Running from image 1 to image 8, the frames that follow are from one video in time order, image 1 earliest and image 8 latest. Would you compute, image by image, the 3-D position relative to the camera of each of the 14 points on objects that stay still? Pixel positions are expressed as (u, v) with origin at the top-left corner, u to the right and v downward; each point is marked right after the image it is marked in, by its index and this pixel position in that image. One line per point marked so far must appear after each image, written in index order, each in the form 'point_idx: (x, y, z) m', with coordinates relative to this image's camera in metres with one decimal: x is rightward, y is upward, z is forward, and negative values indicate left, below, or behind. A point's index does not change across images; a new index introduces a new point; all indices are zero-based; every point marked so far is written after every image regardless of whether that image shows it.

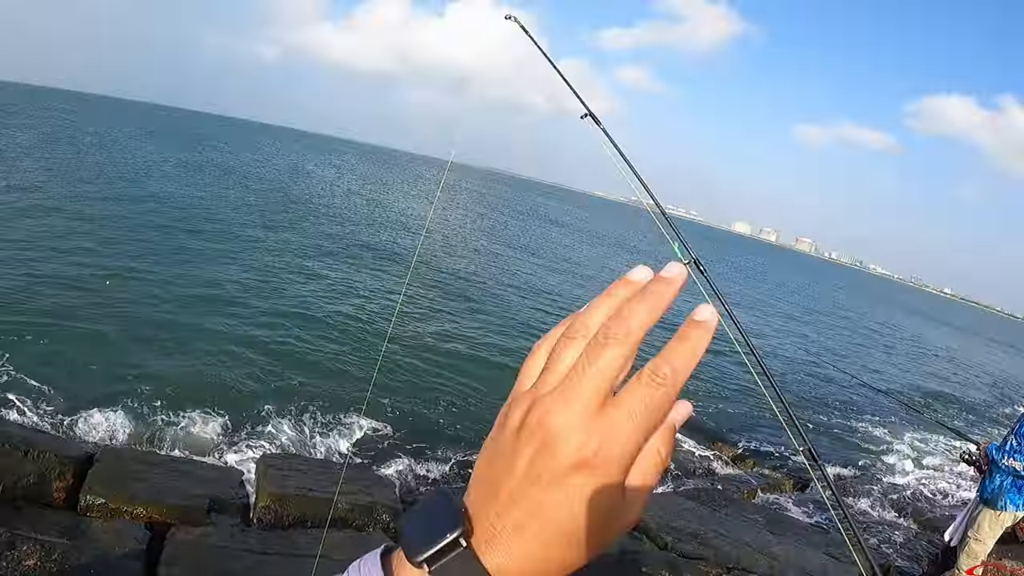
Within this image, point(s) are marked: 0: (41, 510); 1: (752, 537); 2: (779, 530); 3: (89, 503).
0: (-5.3, -2.5, +6.5) m
1: (+3.1, -3.2, +7.3) m
2: (+3.6, -3.2, +7.6) m
3: (-4.8, -2.5, +6.7) m
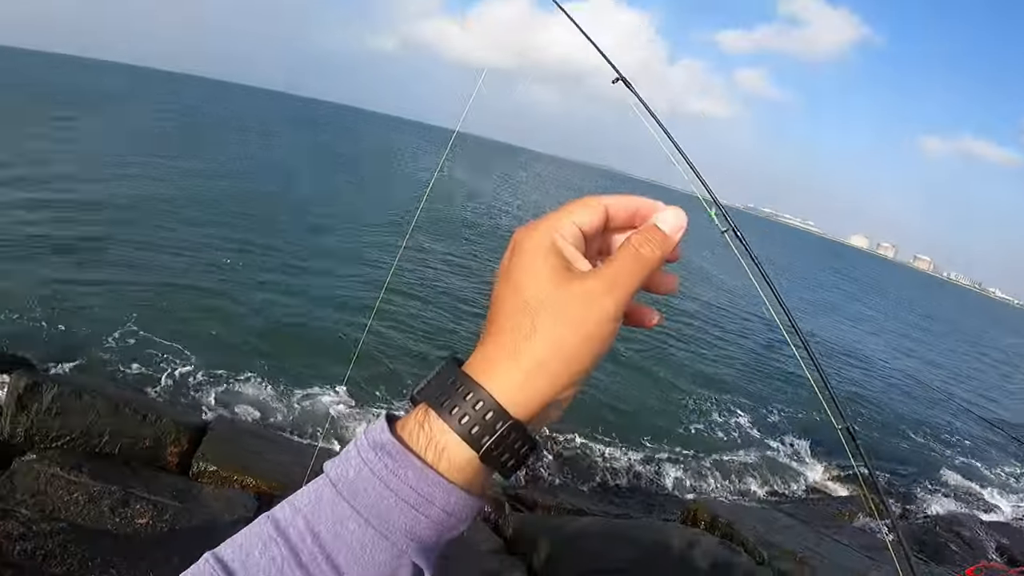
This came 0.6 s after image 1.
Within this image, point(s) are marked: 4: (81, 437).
0: (-4.2, -2.2, +6.9) m
1: (+4.1, -3.3, +7.0) m
2: (+4.6, -3.4, +7.3) m
3: (-3.7, -2.2, +7.0) m
4: (-5.3, -1.8, +7.1) m
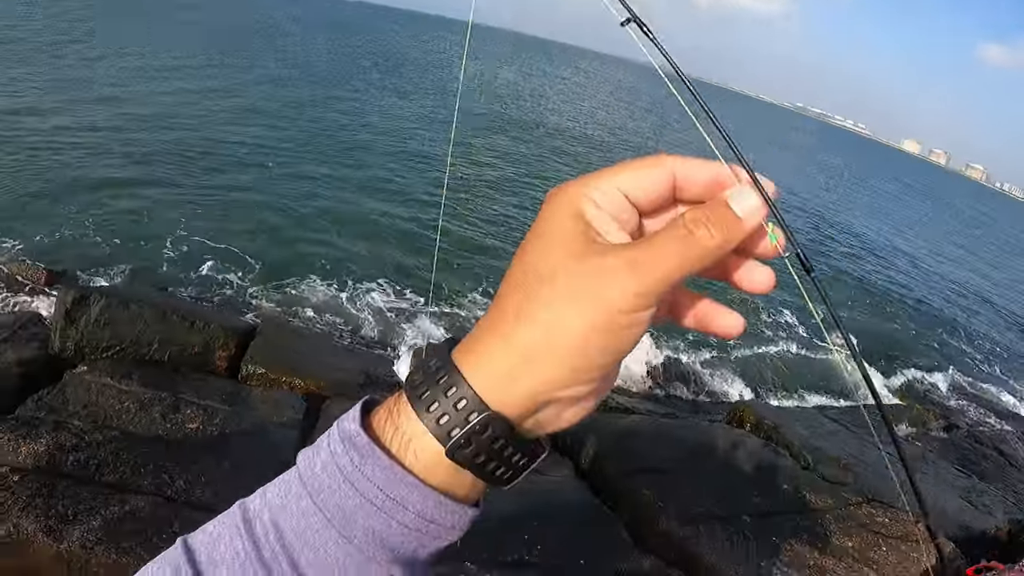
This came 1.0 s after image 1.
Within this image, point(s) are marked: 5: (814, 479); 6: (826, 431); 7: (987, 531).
0: (-3.7, -1.1, +7.0) m
1: (+4.6, -2.2, +7.0) m
2: (+5.2, -2.3, +7.3) m
3: (-3.2, -1.1, +7.1) m
4: (-4.8, -0.7, +7.3) m
5: (+3.3, -2.1, +6.4) m
6: (+4.1, -1.9, +7.6) m
7: (+5.4, -2.7, +6.6) m
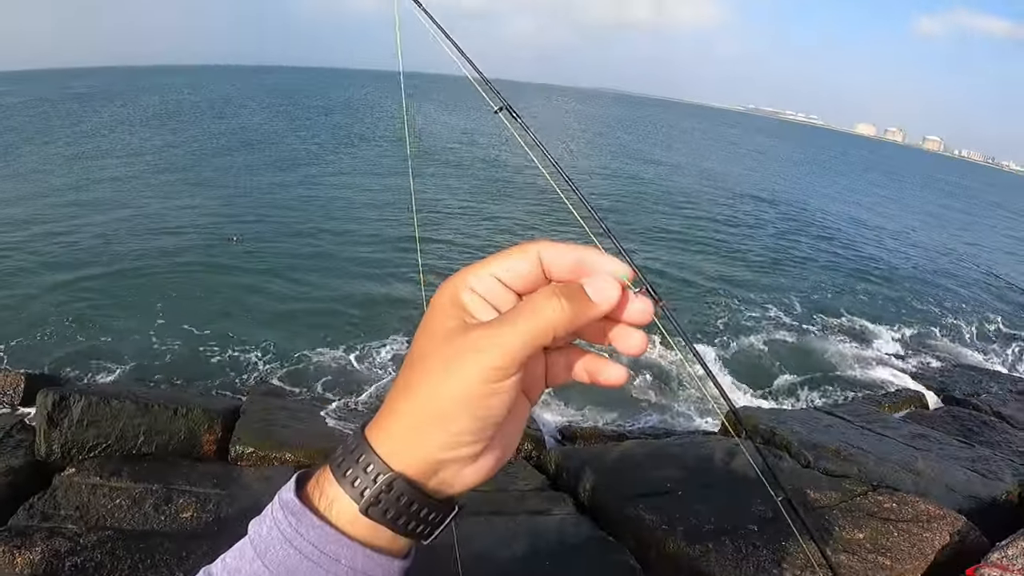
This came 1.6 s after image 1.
0: (-3.8, -2.1, +6.9) m
1: (+4.7, -2.0, +7.0) m
2: (+5.2, -2.0, +7.2) m
3: (-3.3, -2.0, +7.0) m
4: (-4.9, -1.9, +7.1) m
5: (+3.3, -2.1, +6.3) m
6: (+4.1, -1.8, +7.5) m
7: (+5.5, -2.4, +6.5) m
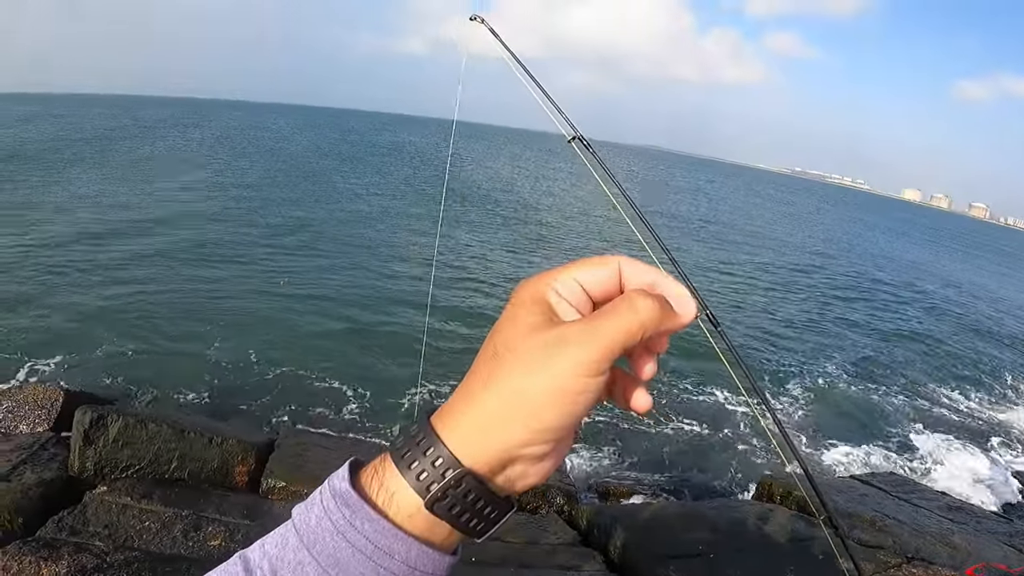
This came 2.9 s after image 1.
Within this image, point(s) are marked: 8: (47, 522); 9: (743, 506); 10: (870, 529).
0: (-3.5, -2.5, +6.9) m
1: (+5.0, -2.8, +6.8) m
2: (+5.5, -2.8, +7.1) m
3: (-3.0, -2.4, +7.0) m
4: (-4.6, -2.2, +7.2) m
5: (+3.6, -2.8, +6.2) m
6: (+4.4, -2.5, +7.4) m
7: (+5.8, -3.2, +6.4) m
8: (-5.0, -2.7, +6.3) m
9: (+2.7, -2.5, +6.6) m
10: (+4.1, -2.7, +6.6) m
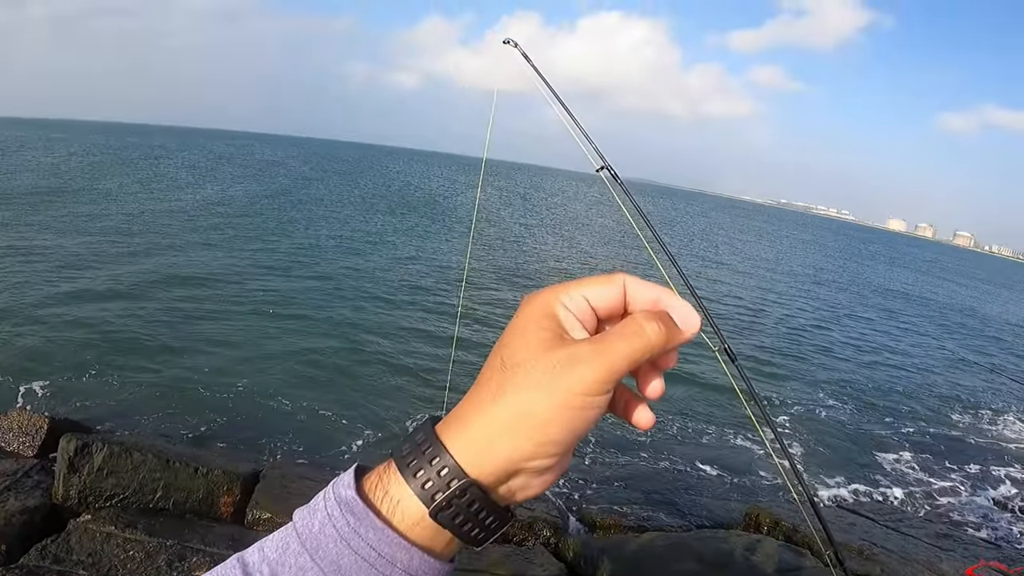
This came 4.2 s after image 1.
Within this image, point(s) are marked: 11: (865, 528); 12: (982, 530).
0: (-3.6, -2.8, +6.9) m
1: (+4.8, -3.2, +6.8) m
2: (+5.4, -3.2, +7.1) m
3: (-3.1, -2.7, +7.0) m
4: (-4.7, -2.6, +7.2) m
5: (+3.5, -3.1, +6.2) m
6: (+4.3, -2.9, +7.4) m
7: (+5.7, -3.6, +6.4) m
8: (-5.2, -3.0, +6.2) m
9: (+2.5, -2.8, +6.6) m
10: (+4.0, -3.1, +6.6) m
11: (+4.5, -2.9, +7.3) m
12: (+6.5, -3.2, +8.0) m
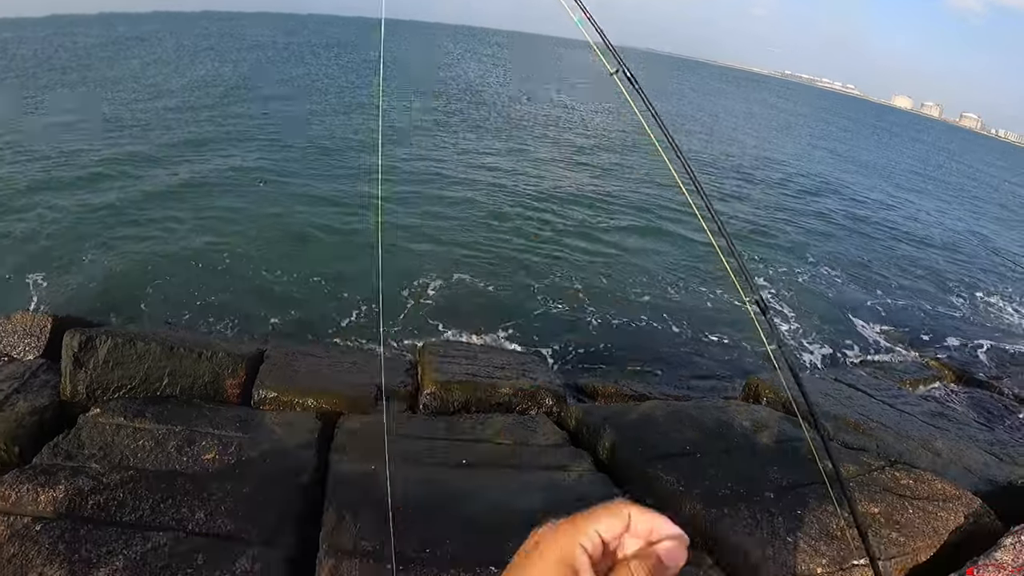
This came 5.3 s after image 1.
0: (-3.6, -1.4, +7.0) m
1: (+4.9, -1.7, +7.0) m
2: (+5.4, -1.7, +7.2) m
3: (-3.1, -1.4, +7.1) m
4: (-4.7, -1.2, +7.3) m
5: (+3.5, -1.7, +6.3) m
6: (+4.3, -1.4, +7.5) m
7: (+5.7, -2.2, +6.5) m
8: (-5.1, -1.7, +6.3) m
9: (+2.6, -1.4, +6.7) m
10: (+4.0, -1.7, +6.7) m
11: (+4.5, -1.5, +7.4) m
12: (+6.5, -1.7, +8.1) m
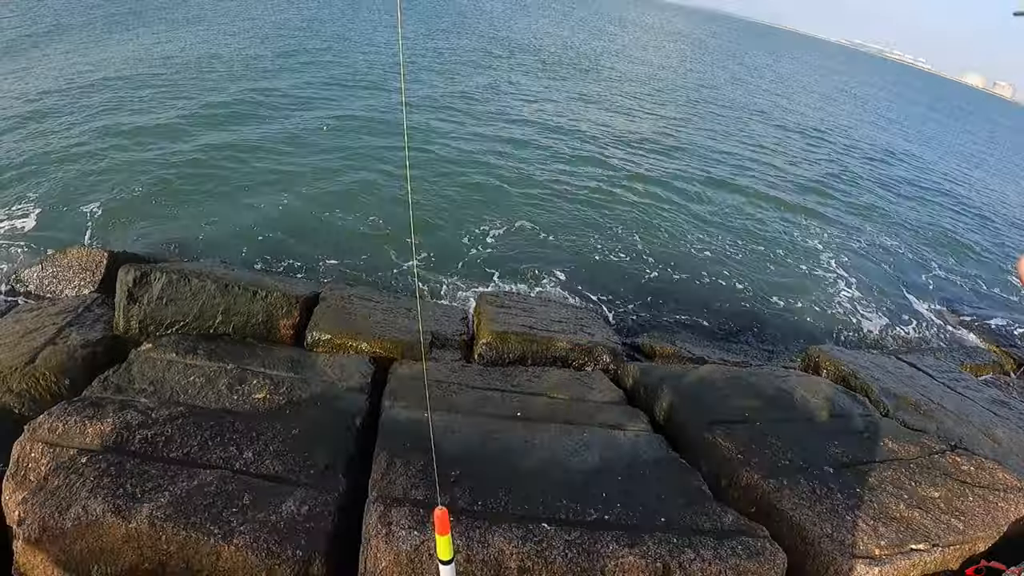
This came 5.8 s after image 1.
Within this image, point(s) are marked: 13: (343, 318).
0: (-3.0, -0.7, +7.0) m
1: (+5.4, -1.5, +6.7) m
2: (+6.0, -1.6, +7.0) m
3: (-2.4, -0.7, +7.1) m
4: (-4.0, -0.4, +7.3) m
5: (+4.1, -1.5, +6.2) m
6: (+4.9, -1.2, +7.3) m
7: (+6.2, -2.0, +6.3) m
8: (-4.6, -0.9, +6.4) m
9: (+3.1, -1.1, +6.6) m
10: (+4.6, -1.4, +6.5) m
11: (+5.1, -1.3, +7.1) m
12: (+7.1, -1.6, +7.8) m
13: (-2.2, -0.5, +7.3) m
